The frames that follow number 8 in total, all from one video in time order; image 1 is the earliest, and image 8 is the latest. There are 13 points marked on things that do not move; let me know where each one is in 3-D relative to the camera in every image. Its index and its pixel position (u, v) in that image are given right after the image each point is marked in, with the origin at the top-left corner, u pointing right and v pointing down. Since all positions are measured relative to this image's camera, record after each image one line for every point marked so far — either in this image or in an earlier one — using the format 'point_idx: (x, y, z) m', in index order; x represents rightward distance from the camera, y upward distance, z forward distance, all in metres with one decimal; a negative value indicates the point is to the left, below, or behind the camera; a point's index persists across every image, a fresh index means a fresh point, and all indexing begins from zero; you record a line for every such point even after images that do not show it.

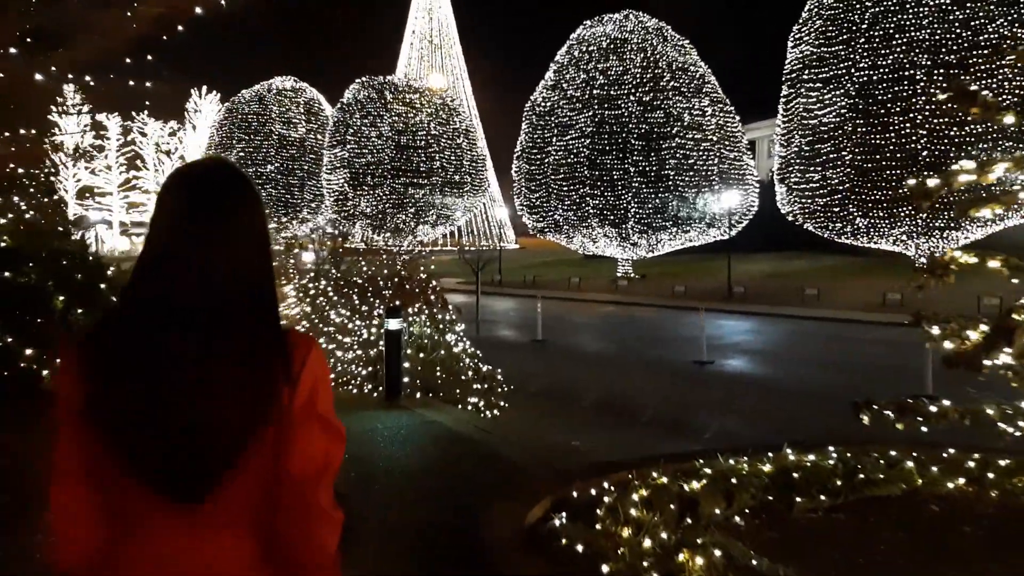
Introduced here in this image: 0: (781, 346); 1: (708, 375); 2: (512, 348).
0: (+5.1, -1.1, +16.3) m
1: (+3.0, -1.3, +13.0) m
2: (-0.1, -1.1, +16.2) m
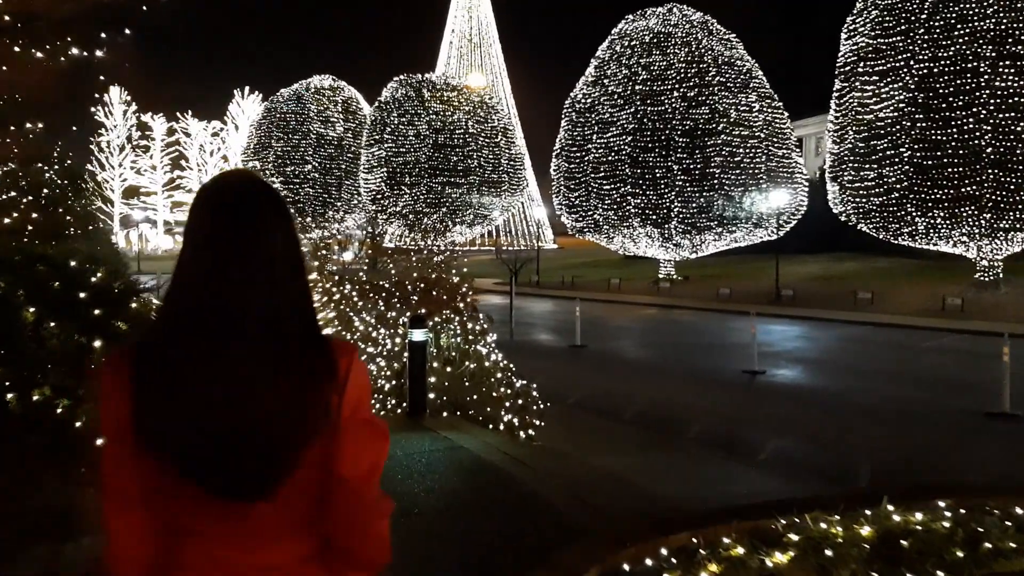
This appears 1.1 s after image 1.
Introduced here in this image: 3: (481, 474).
0: (+5.8, -1.2, +15.4) m
1: (+3.5, -1.4, +12.2) m
2: (+0.6, -1.2, +15.5) m
3: (-0.2, -1.3, +5.9) m
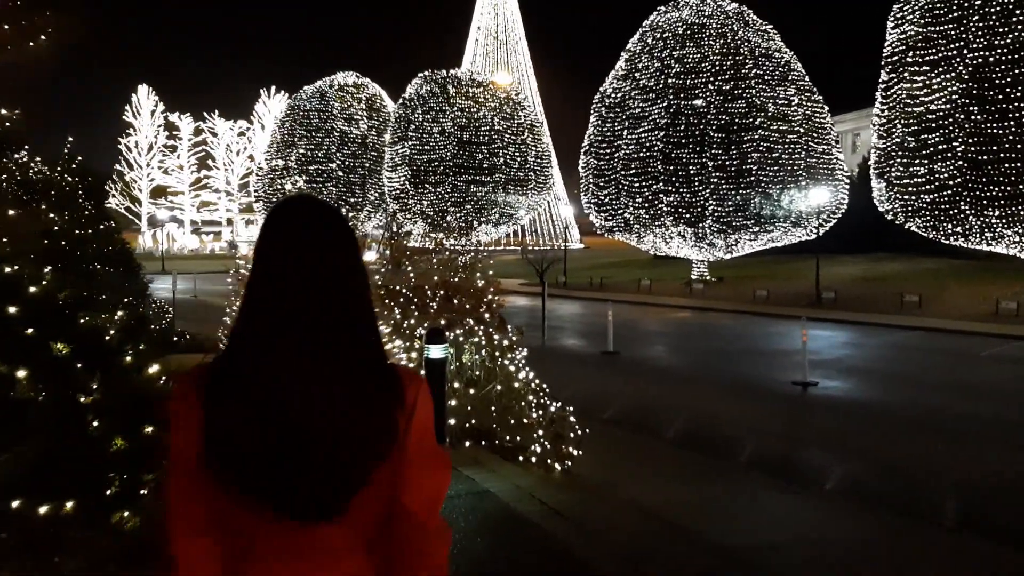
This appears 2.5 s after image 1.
0: (+6.3, -1.3, +14.3) m
1: (+3.9, -1.4, +11.2) m
2: (+1.1, -1.3, +14.6) m
3: (0.0, -1.4, +5.0) m
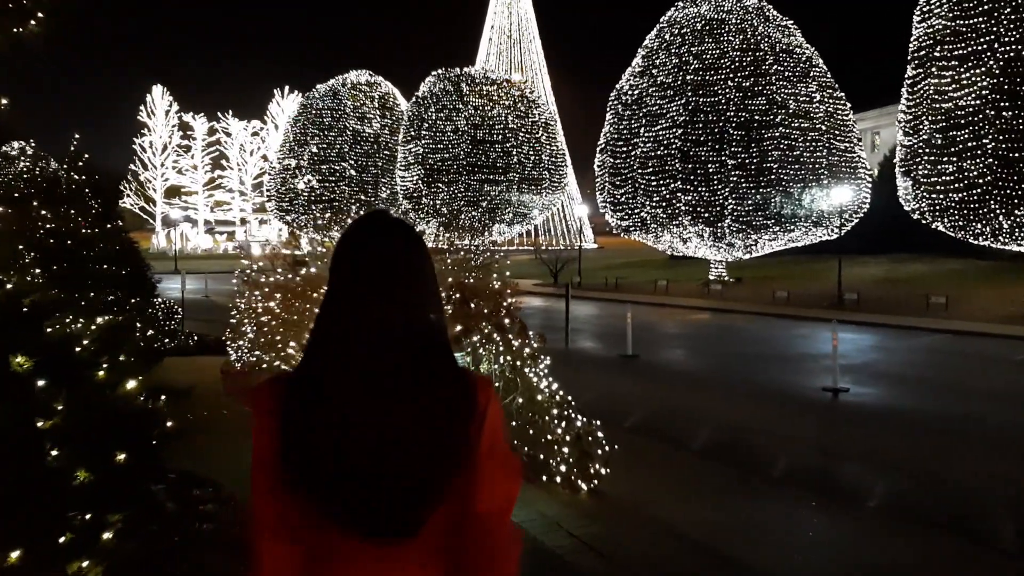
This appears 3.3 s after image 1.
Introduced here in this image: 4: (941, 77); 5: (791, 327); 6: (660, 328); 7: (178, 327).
0: (+6.5, -1.3, +13.8) m
1: (+4.1, -1.5, +10.7) m
2: (+1.4, -1.3, +14.1) m
3: (+0.1, -1.4, +4.6) m
4: (+10.1, +5.0, +19.8) m
5: (+6.5, -0.9, +19.6) m
6: (+3.5, -0.9, +19.9) m
7: (-6.3, -0.7, +16.0) m
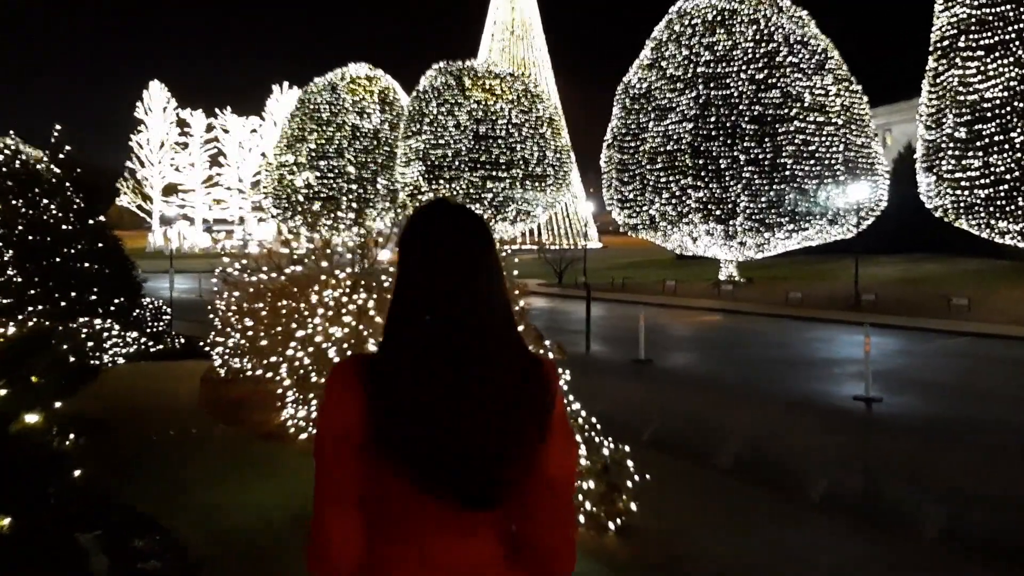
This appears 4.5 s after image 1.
0: (+6.6, -1.3, +12.9) m
1: (+4.2, -1.5, +9.8) m
2: (+1.5, -1.3, +13.3) m
3: (+0.2, -1.4, +3.7) m
4: (+10.2, +5.0, +18.9) m
5: (+6.6, -0.9, +18.7) m
6: (+3.6, -0.9, +19.0) m
7: (-6.2, -0.7, +15.1) m
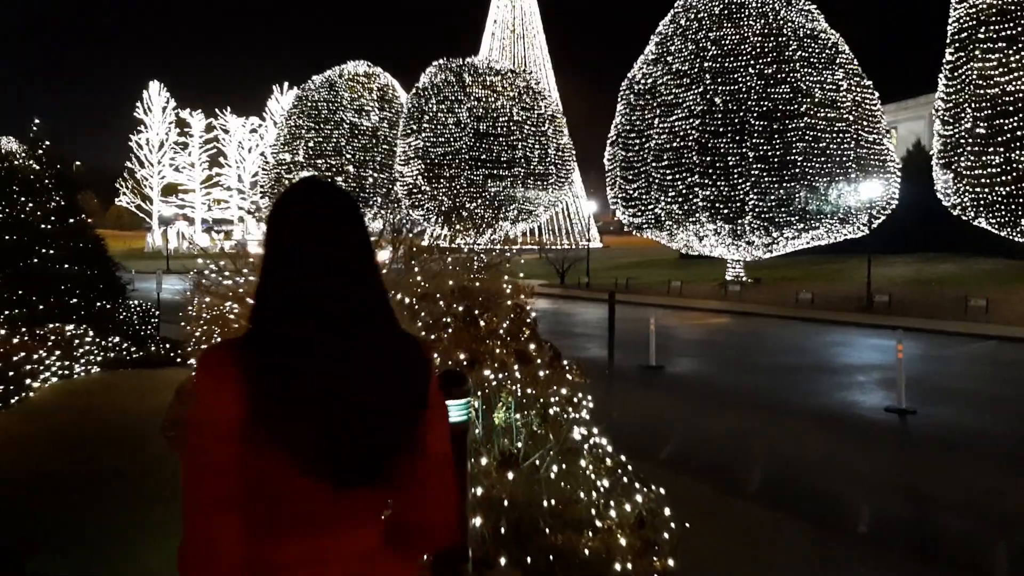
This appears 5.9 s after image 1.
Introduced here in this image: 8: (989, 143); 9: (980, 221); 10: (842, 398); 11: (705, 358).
0: (+6.7, -1.3, +12.2) m
1: (+4.3, -1.5, +9.1) m
2: (+1.5, -1.3, +12.6) m
3: (+0.2, -1.5, +3.0) m
4: (+10.2, +4.9, +18.2) m
5: (+6.6, -0.9, +18.0) m
6: (+3.6, -1.0, +18.3) m
7: (-6.2, -0.8, +14.4) m
8: (+10.4, +3.2, +18.3) m
9: (+10.6, +1.5, +19.0) m
10: (+4.3, -1.4, +10.8) m
11: (+3.5, -1.2, +14.8) m
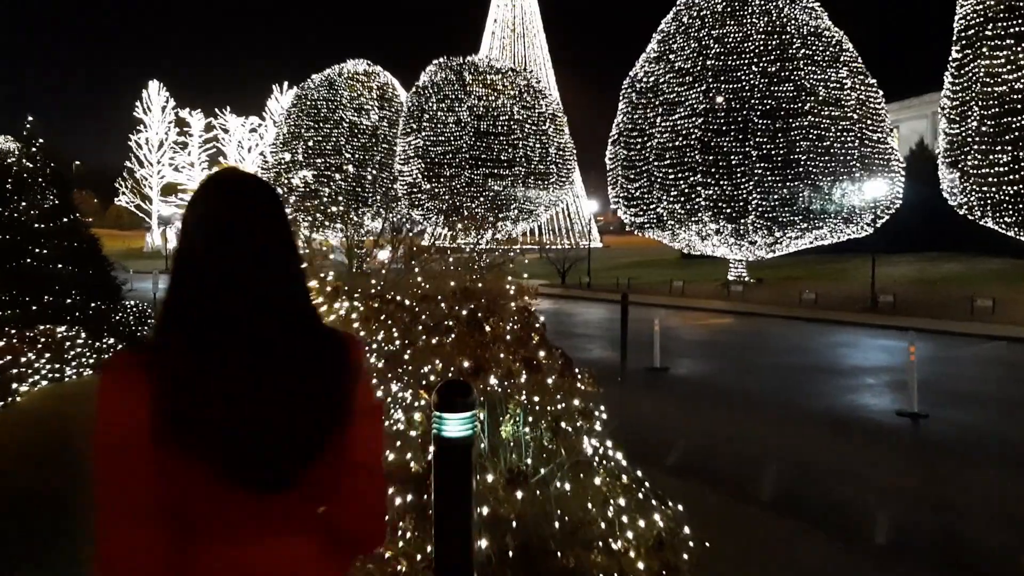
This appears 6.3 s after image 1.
0: (+6.7, -1.4, +12.0) m
1: (+4.3, -1.5, +8.9) m
2: (+1.6, -1.3, +12.3) m
3: (+0.3, -1.5, +2.8) m
4: (+10.3, +4.9, +17.9) m
5: (+6.6, -0.9, +17.8) m
6: (+3.6, -1.0, +18.1) m
7: (-6.2, -0.8, +14.2) m
8: (+10.4, +3.2, +18.1) m
9: (+10.6, +1.5, +18.8) m
10: (+4.3, -1.4, +10.6) m
11: (+3.5, -1.2, +14.6) m
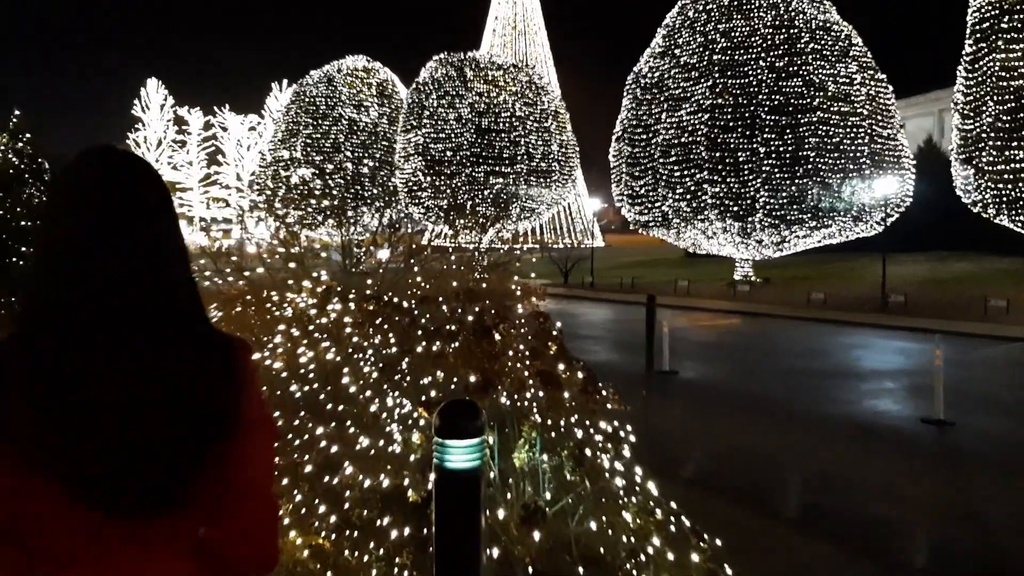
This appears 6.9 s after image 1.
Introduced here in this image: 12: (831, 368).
0: (+6.8, -1.4, +11.5) m
1: (+4.3, -1.5, +8.4) m
2: (+1.6, -1.3, +11.9) m
3: (+0.3, -1.5, +2.3) m
4: (+10.3, +4.9, +17.5) m
5: (+6.7, -0.9, +17.3) m
6: (+3.7, -1.0, +17.6) m
7: (-6.1, -0.8, +13.7) m
8: (+10.5, +3.2, +17.6) m
9: (+10.7, +1.5, +18.3) m
10: (+4.4, -1.4, +10.1) m
11: (+3.5, -1.2, +14.1) m
12: (+5.1, -1.2, +12.9) m
